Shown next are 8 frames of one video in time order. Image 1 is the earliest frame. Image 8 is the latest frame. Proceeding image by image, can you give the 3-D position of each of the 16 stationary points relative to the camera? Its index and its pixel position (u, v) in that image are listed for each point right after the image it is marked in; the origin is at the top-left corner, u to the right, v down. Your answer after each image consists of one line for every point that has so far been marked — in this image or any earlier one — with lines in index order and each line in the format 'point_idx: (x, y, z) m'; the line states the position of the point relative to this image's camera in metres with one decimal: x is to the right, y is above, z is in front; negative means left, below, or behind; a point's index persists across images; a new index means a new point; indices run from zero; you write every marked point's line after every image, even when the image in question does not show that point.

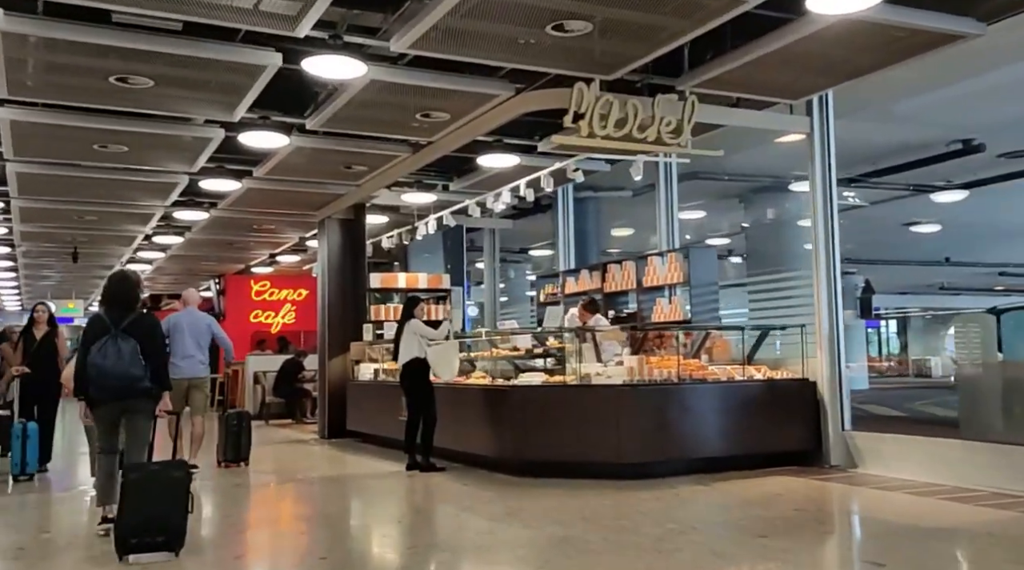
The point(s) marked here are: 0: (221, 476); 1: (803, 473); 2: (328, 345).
0: (-2.6, -1.7, +8.6) m
1: (+2.0, -1.3, +6.6) m
2: (-2.2, -0.7, +11.4) m
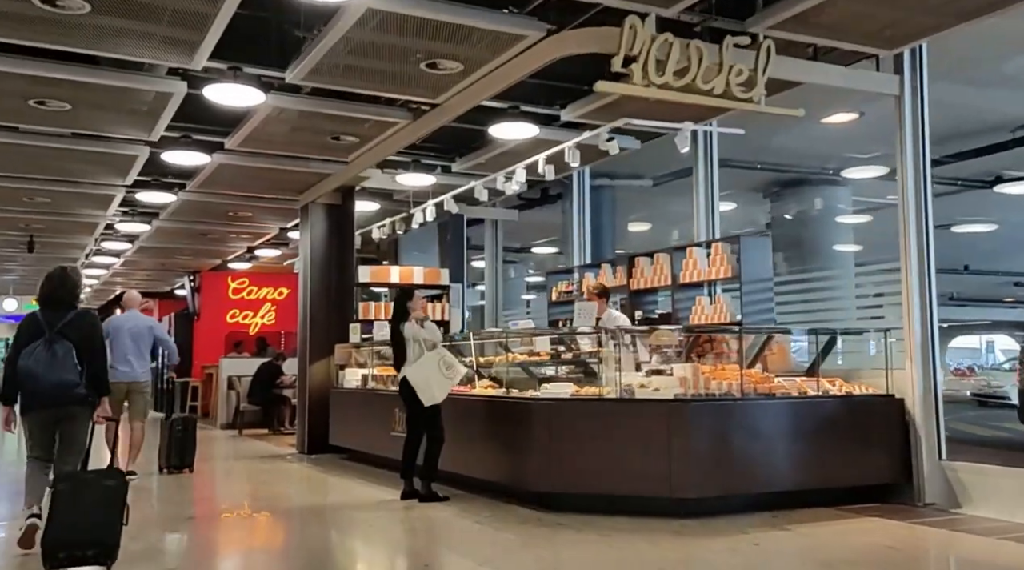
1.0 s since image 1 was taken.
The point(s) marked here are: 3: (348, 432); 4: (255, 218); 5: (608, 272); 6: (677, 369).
0: (-2.5, -1.6, +7.3) m
1: (+2.2, -1.3, +5.4) m
2: (-2.1, -0.6, +10.0) m
3: (-1.6, -1.4, +9.3) m
4: (-3.3, +0.9, +12.2) m
5: (+0.9, +0.1, +8.6) m
6: (+0.9, -0.5, +5.4) m
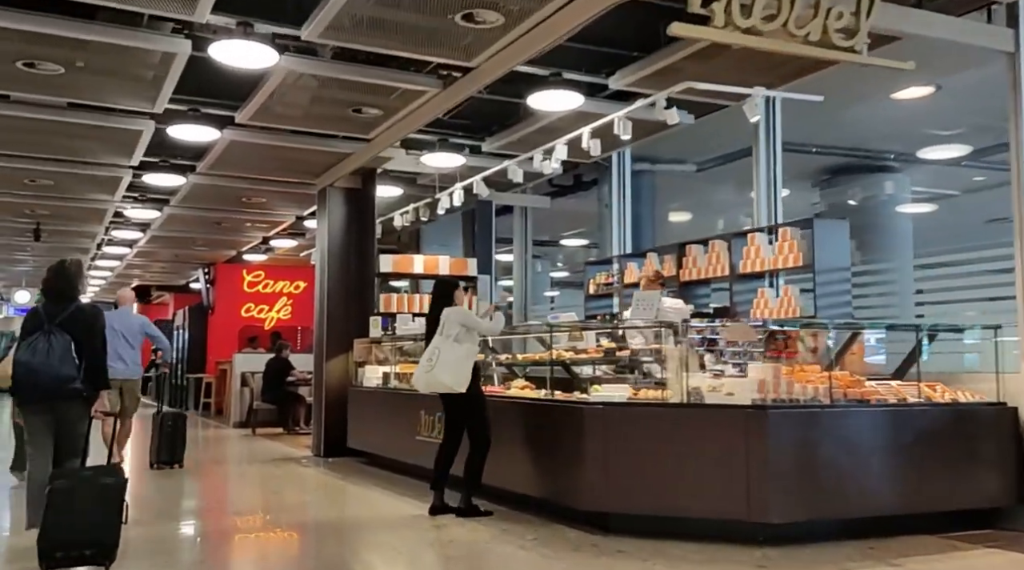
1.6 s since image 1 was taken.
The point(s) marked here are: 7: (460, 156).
0: (-2.3, -1.5, +6.6) m
1: (+2.4, -1.2, +4.6) m
2: (-1.8, -0.6, +9.3) m
3: (-1.3, -1.3, +8.6) m
4: (-2.9, +1.0, +11.5) m
5: (+1.2, +0.2, +7.8) m
6: (+1.2, -0.4, +4.6) m
7: (-0.5, +1.1, +8.3) m
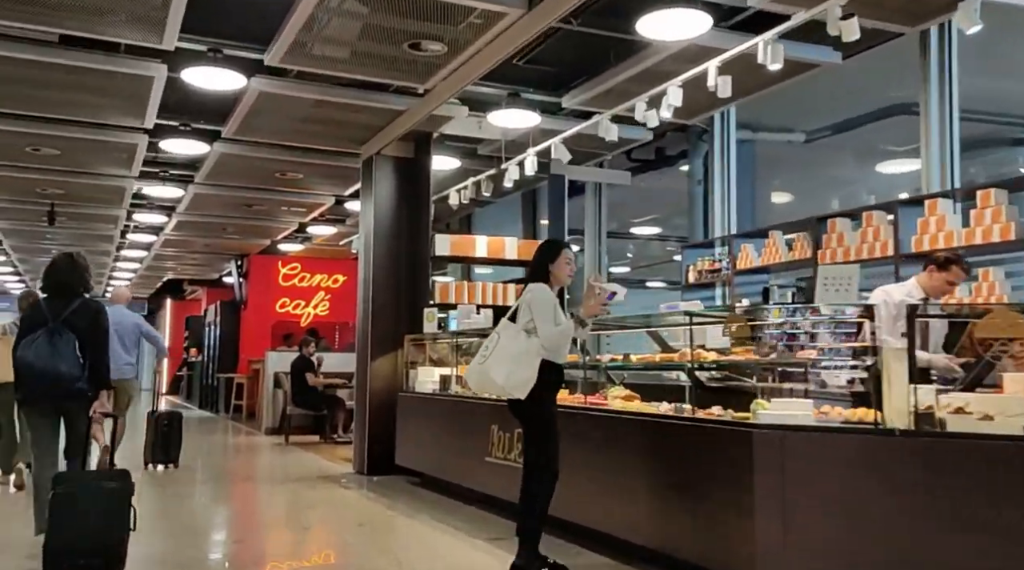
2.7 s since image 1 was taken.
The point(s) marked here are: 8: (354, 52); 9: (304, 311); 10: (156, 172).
0: (-1.8, -1.4, +5.2) m
1: (+2.8, -1.1, +3.0) m
2: (-1.2, -0.4, +7.9) m
3: (-0.7, -1.2, +7.1) m
4: (-2.2, +1.1, +10.1) m
5: (+1.7, +0.3, +6.3) m
6: (+1.6, -0.3, +3.1) m
7: (+0.2, +1.2, +6.8) m
8: (-1.0, +1.4, +5.7) m
9: (-3.7, -0.5, +16.8) m
10: (-4.0, +1.3, +10.9) m
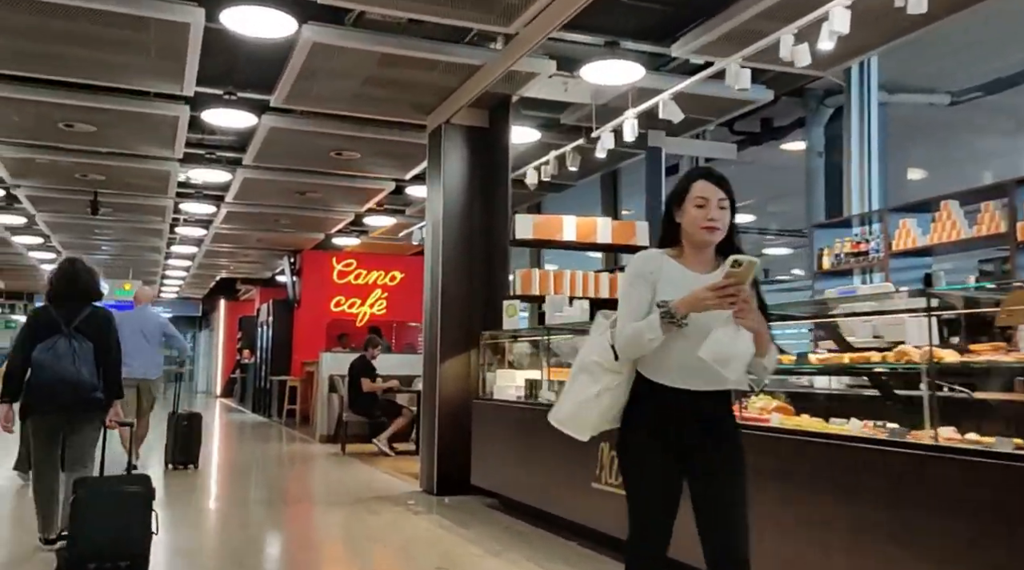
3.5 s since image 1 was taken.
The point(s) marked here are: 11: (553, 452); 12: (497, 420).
0: (-1.2, -1.3, +4.1) m
1: (+3.2, -1.0, +1.7) m
2: (-0.5, -0.4, +6.8) m
3: (-0.1, -1.1, +6.0) m
4: (-1.4, +1.2, +9.1) m
5: (+2.3, +0.4, +5.0) m
6: (+2.0, -0.2, +1.9) m
7: (+0.7, +1.3, +5.7) m
8: (-0.4, +1.5, +4.6) m
9: (-2.5, -0.4, +15.9) m
10: (-3.2, +1.4, +9.9) m
11: (+0.2, -0.9, +5.3) m
12: (-0.1, -0.9, +6.1) m
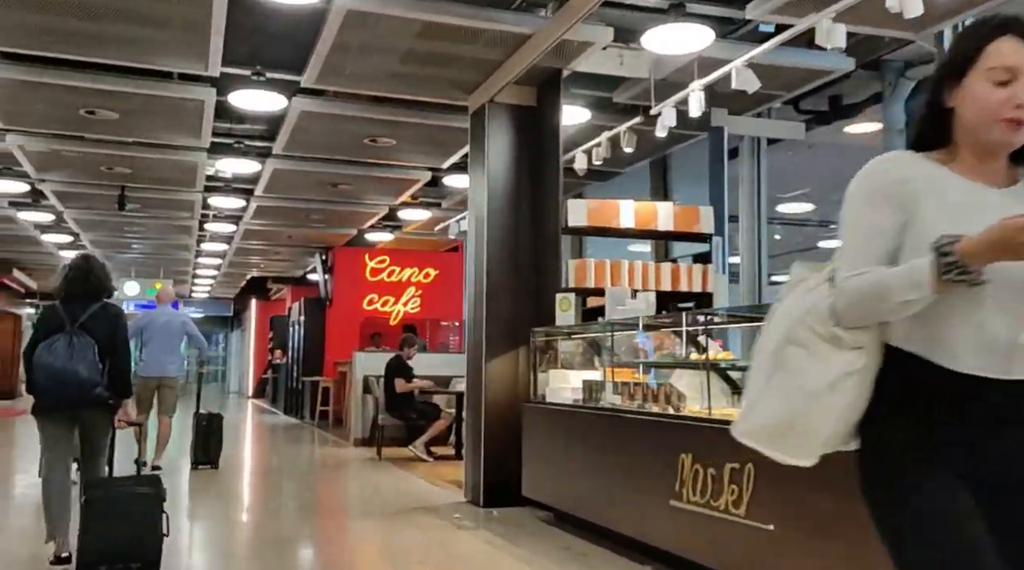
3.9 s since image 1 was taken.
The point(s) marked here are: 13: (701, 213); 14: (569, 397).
0: (-1.0, -1.3, +3.6) m
1: (+3.4, -1.0, +1.1) m
2: (-0.2, -0.3, +6.3) m
3: (+0.3, -1.1, +5.5) m
4: (-1.0, +1.2, +8.6) m
5: (+2.6, +0.4, +4.4) m
6: (+2.2, -0.2, +1.2) m
7: (+1.0, +1.4, +5.1) m
8: (-0.2, +1.5, +4.0) m
9: (-1.9, -0.4, +15.4) m
10: (-2.8, +1.4, +9.5) m
11: (+0.5, -0.9, +4.8) m
12: (+0.2, -0.8, +5.6) m
13: (+1.2, +0.5, +6.4) m
14: (+0.3, -0.6, +5.6) m
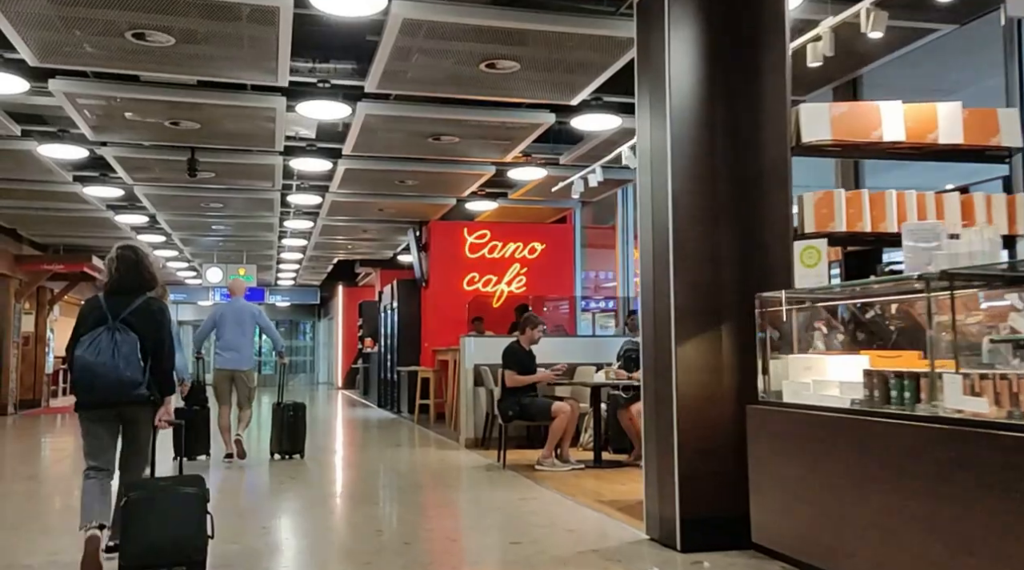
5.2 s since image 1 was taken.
0: (-0.3, -1.1, +1.8) m
1: (+3.9, -0.8, -1.1) m
2: (+0.8, -0.1, +4.4) m
3: (+1.1, -0.9, +3.6) m
4: (+0.1, +1.5, +6.8) m
5: (+3.3, +0.7, +2.3) m
6: (+2.7, 0.0, -0.8) m
7: (+1.8, +1.6, +3.1) m
8: (+0.5, +1.7, +2.2) m
9: (-0.2, 0.0, +13.6) m
10: (-1.6, +1.6, +7.8) m
11: (+1.3, -0.7, +2.8) m
12: (+1.1, -0.6, +3.7) m
13: (+2.2, +0.7, +4.4) m
14: (+1.2, -0.4, +3.7) m
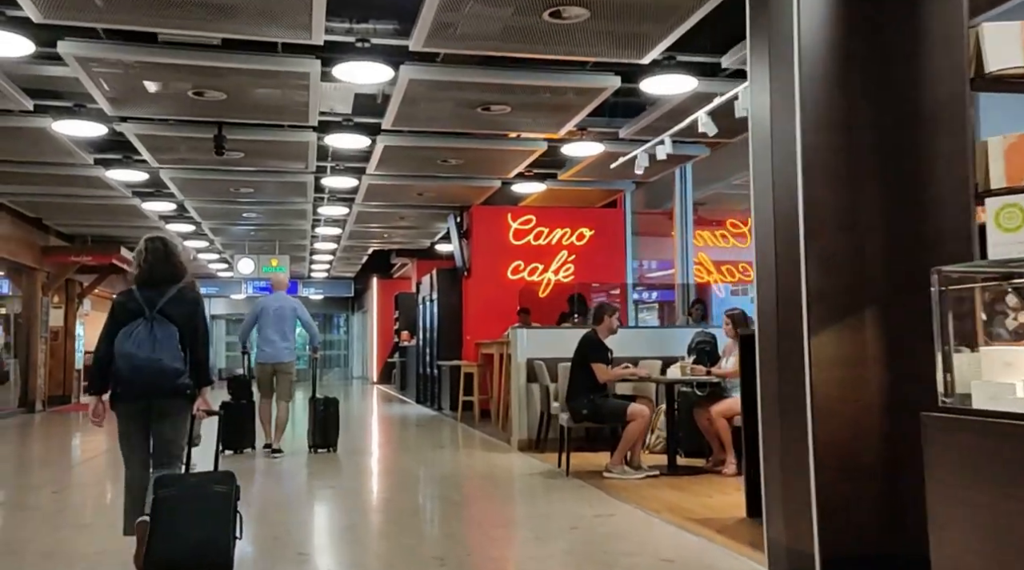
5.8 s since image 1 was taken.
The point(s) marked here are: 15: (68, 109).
0: (0.0, -1.0, +1.0) m
1: (+4.1, -0.7, -2.1) m
2: (+1.1, 0.0, +3.5) m
3: (+1.5, -0.8, +2.7) m
4: (+0.5, +1.6, +5.9) m
5: (+3.6, +0.8, +1.3) m
6: (+2.9, +0.1, -1.8) m
7: (+2.1, +1.7, +2.2) m
8: (+0.8, +1.8, +1.3) m
9: (+0.4, +0.1, +12.7) m
10: (-1.2, +1.7, +7.0) m
11: (+1.6, -0.6, +1.9) m
12: (+1.4, -0.5, +2.8) m
13: (+2.5, +0.8, +3.5) m
14: (+1.5, -0.3, +2.8) m
15: (-4.0, +1.6, +8.6) m
